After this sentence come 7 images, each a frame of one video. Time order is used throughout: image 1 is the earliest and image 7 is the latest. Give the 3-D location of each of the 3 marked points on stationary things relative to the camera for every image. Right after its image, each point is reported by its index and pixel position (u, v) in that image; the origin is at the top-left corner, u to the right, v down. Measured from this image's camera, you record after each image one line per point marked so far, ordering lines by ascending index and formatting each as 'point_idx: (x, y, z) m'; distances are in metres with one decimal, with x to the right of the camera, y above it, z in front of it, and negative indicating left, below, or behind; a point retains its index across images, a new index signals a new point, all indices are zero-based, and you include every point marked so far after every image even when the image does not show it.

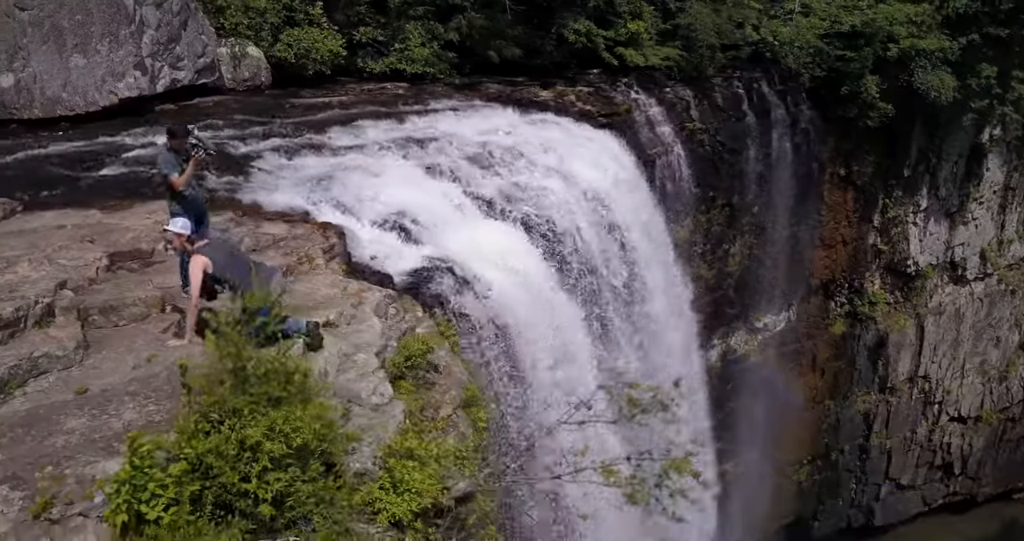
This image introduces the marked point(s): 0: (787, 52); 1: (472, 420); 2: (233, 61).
0: (+4.5, +3.6, +13.5) m
1: (-0.2, -0.9, +4.7) m
2: (-2.9, +2.2, +8.5) m
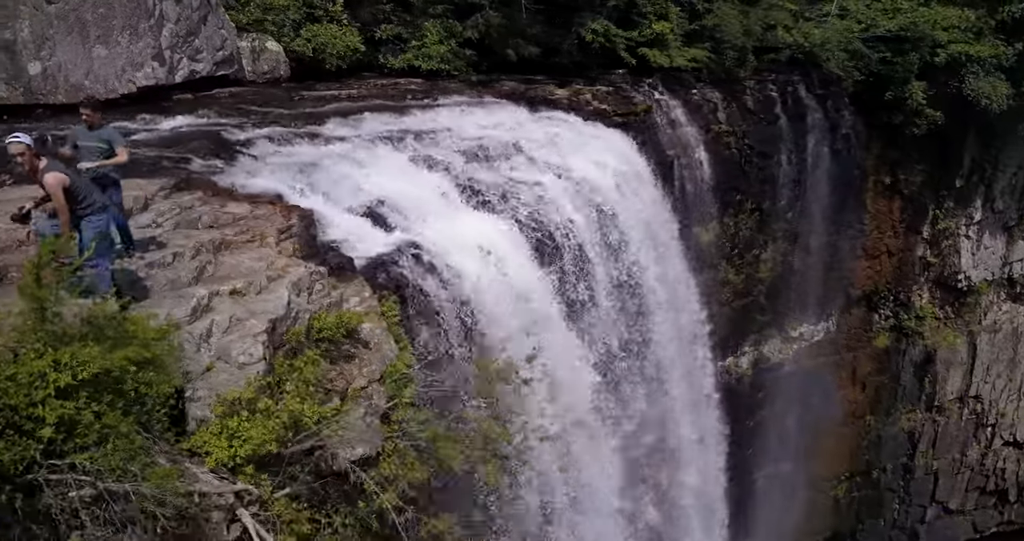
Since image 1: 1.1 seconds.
0: (+5.0, +3.5, +13.3) m
1: (-0.7, -0.7, +4.9) m
2: (-2.8, +2.4, +9.0) m
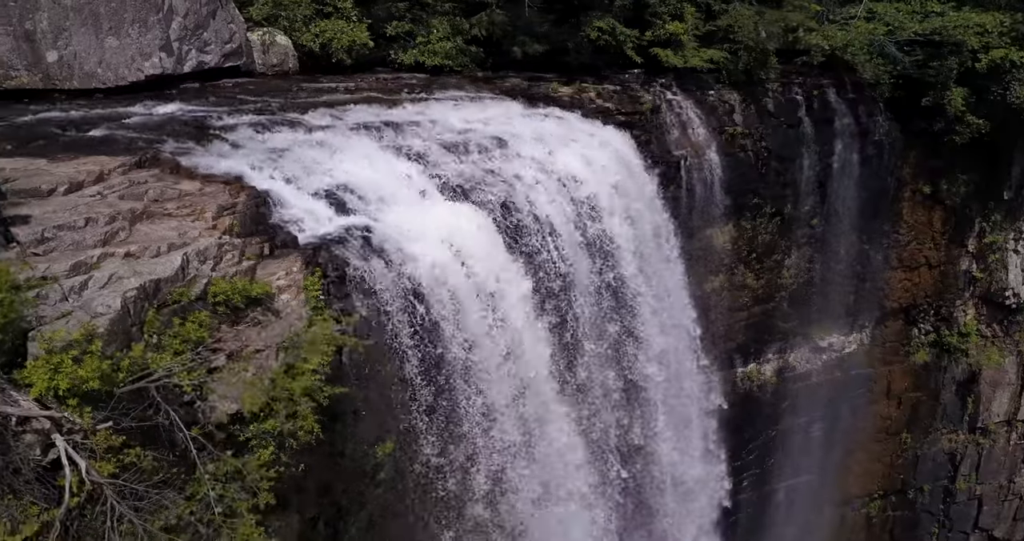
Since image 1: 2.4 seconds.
0: (+5.4, +3.4, +13.0) m
1: (-1.3, -0.6, +5.3) m
2: (-2.9, +2.6, +9.5) m
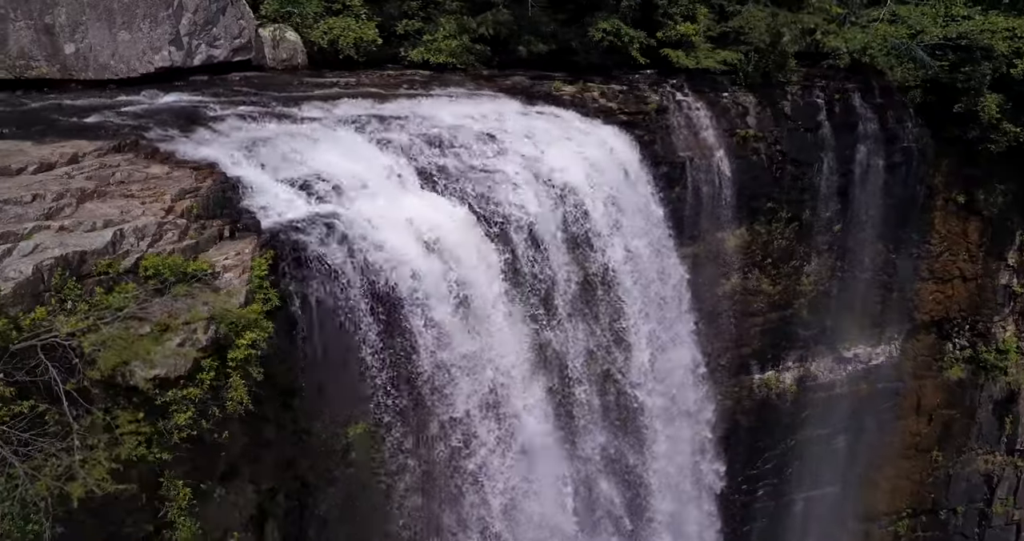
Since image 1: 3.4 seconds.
0: (+5.7, +3.2, +12.7) m
1: (-1.9, -0.5, +5.6) m
2: (-2.9, +2.8, +10.0) m
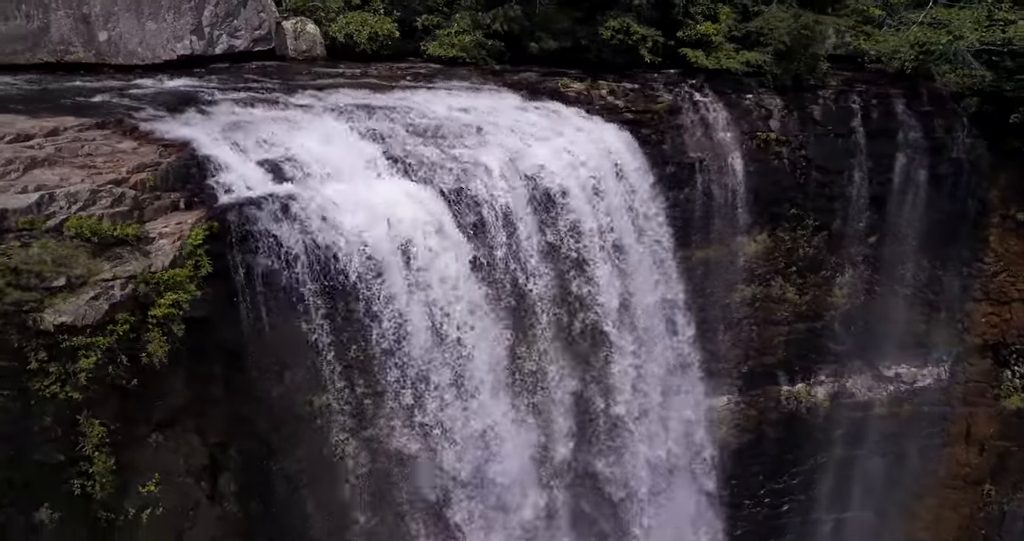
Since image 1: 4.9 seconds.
0: (+6.1, +3.0, +12.1) m
1: (-2.6, -0.2, +6.2) m
2: (-2.8, +3.0, +10.7) m
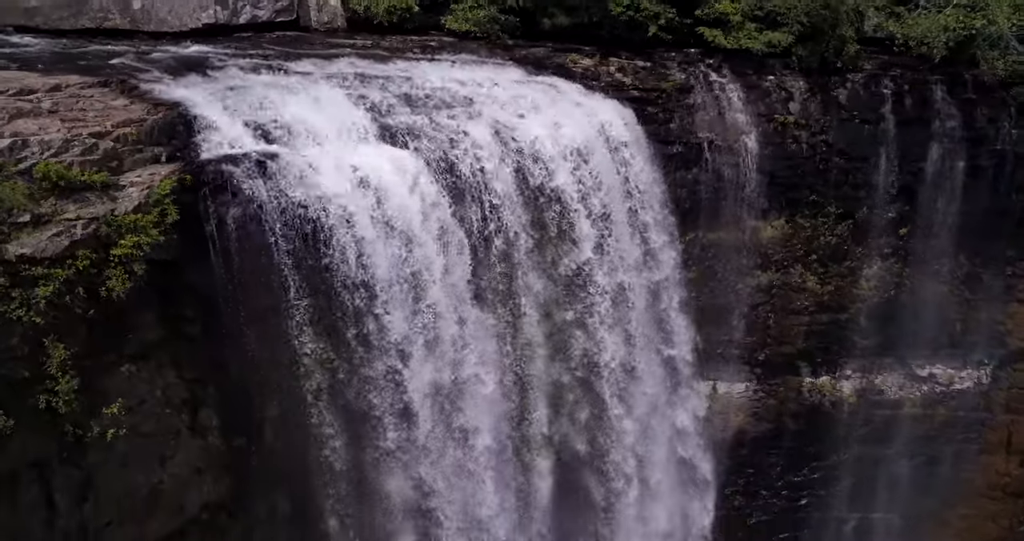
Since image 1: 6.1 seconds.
0: (+6.4, +3.0, +11.5) m
1: (-3.2, +0.3, +6.9) m
2: (-2.7, +3.6, +11.3) m
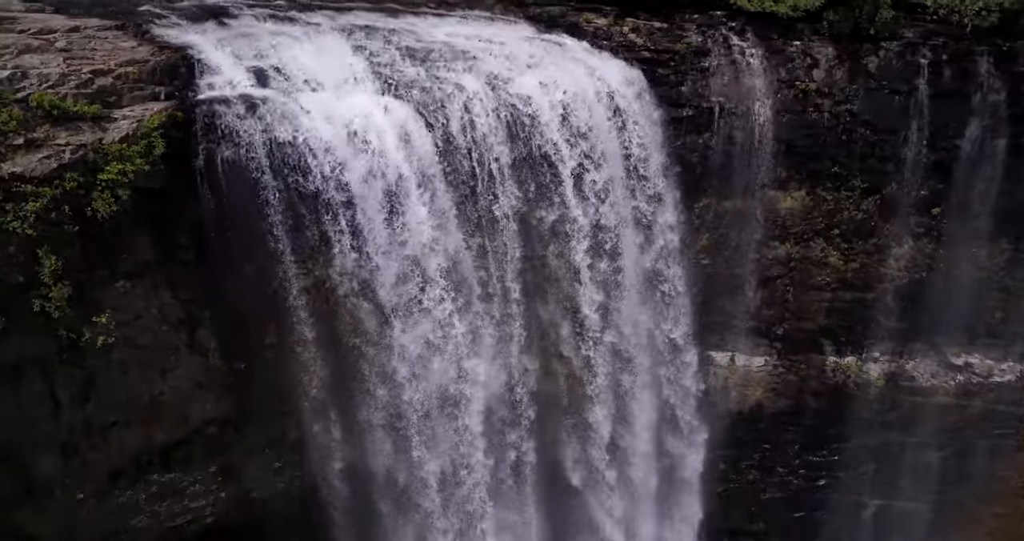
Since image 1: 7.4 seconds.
0: (+6.6, +3.2, +10.7) m
1: (-3.7, +1.0, +7.7) m
2: (-2.3, +4.4, +11.8) m
